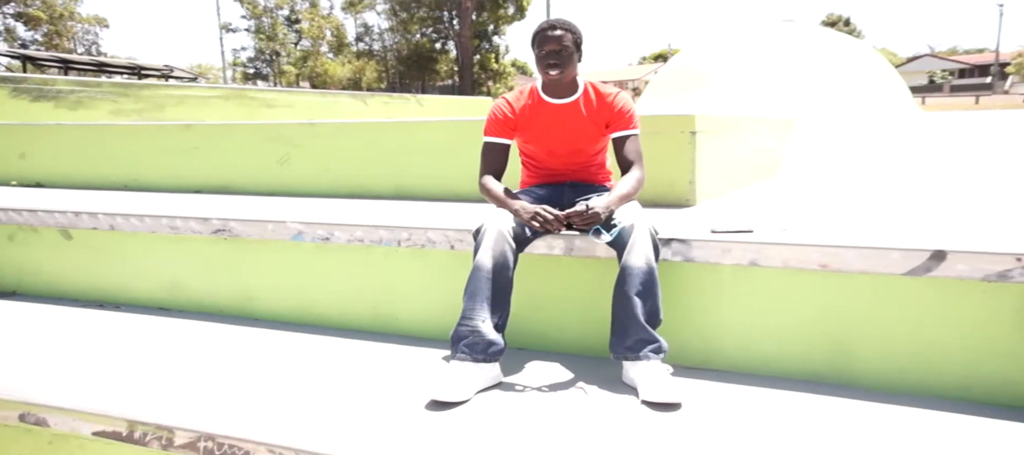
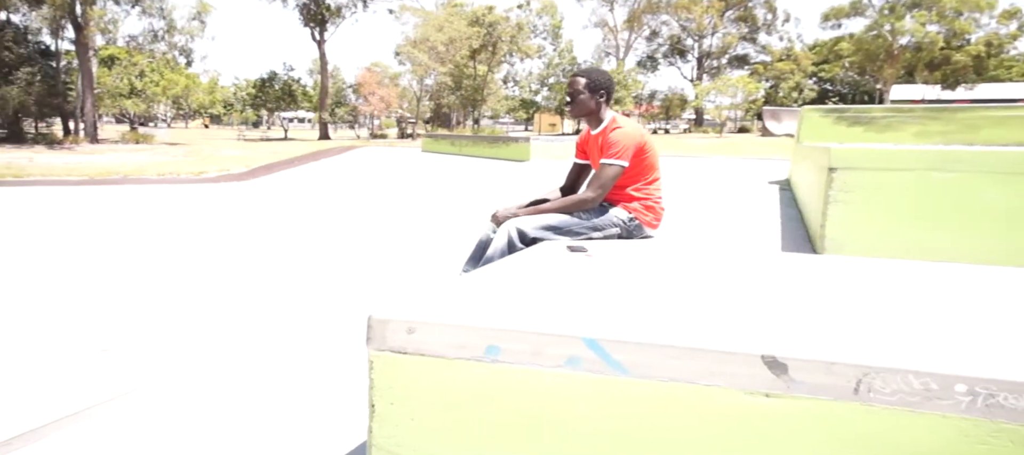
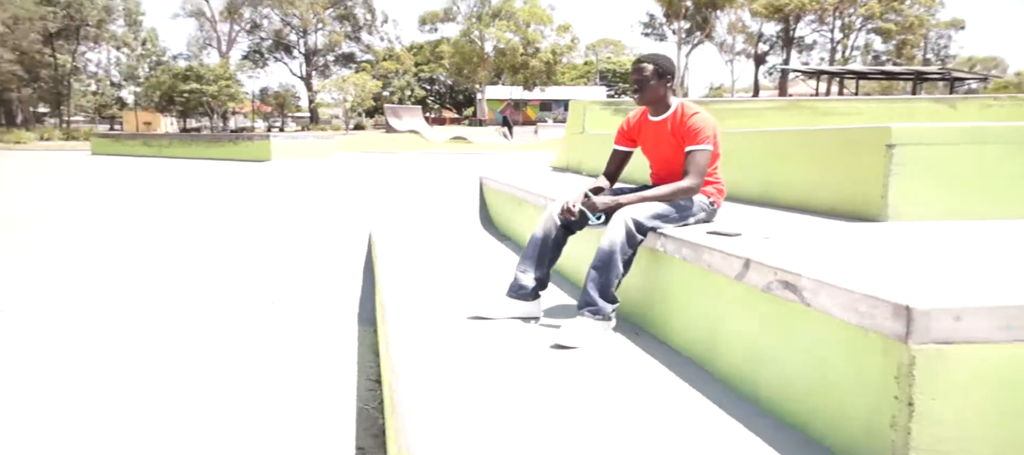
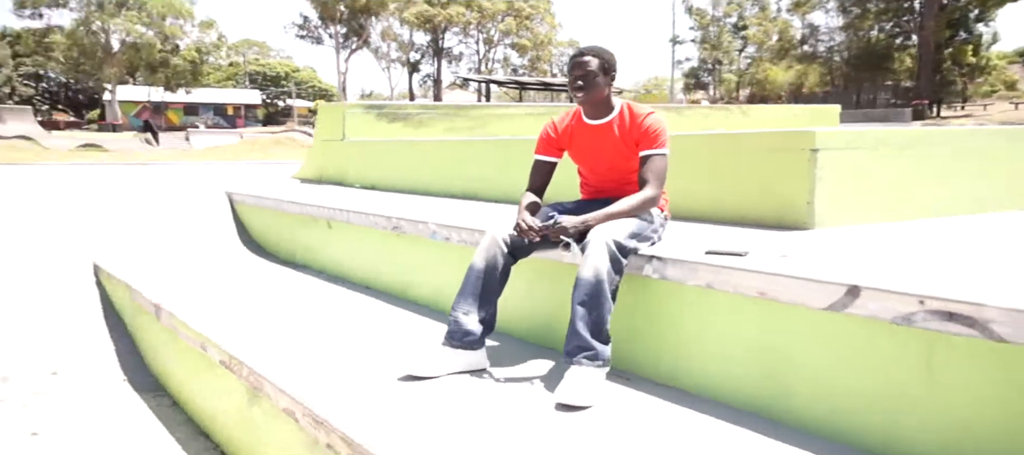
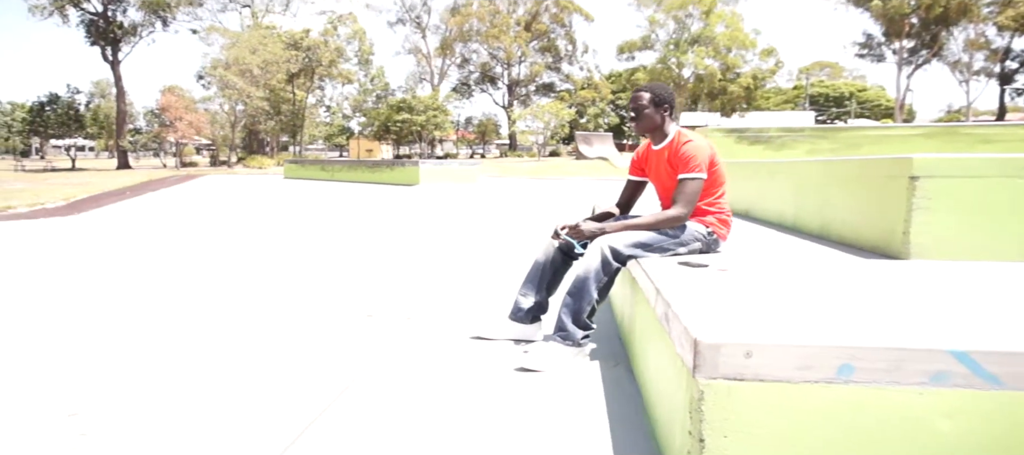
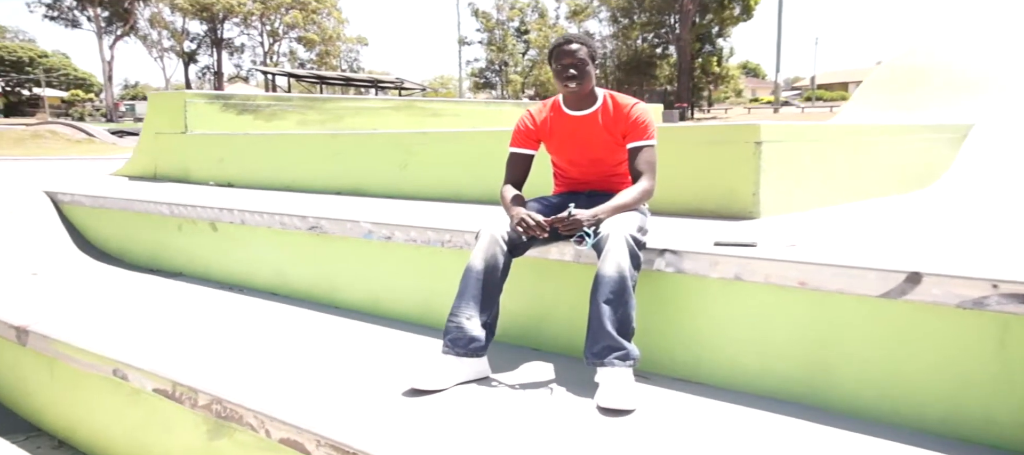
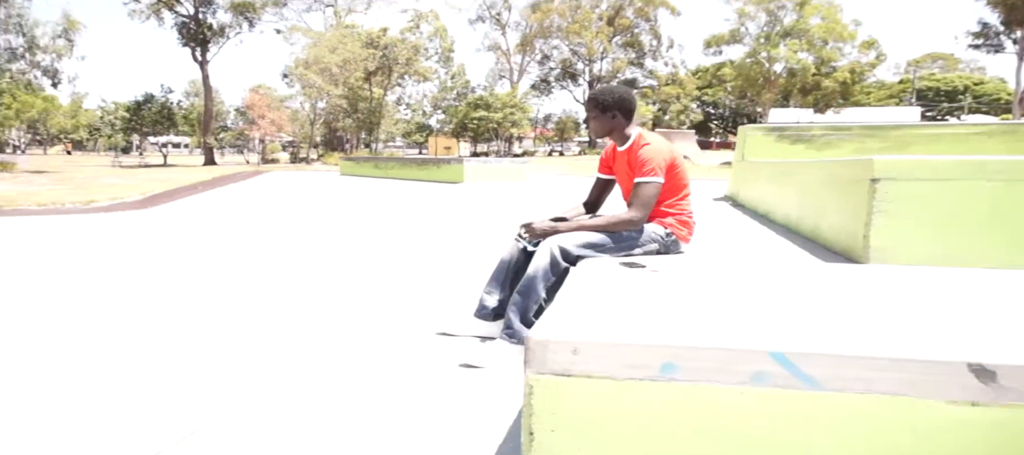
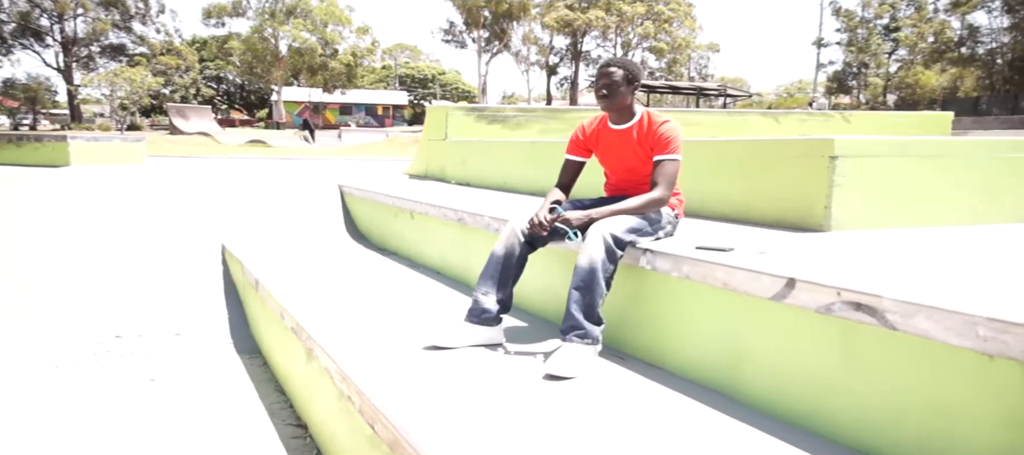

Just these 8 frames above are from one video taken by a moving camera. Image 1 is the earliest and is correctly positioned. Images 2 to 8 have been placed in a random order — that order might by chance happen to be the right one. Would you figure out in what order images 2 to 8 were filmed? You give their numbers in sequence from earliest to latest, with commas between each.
6, 4, 8, 3, 5, 7, 2
